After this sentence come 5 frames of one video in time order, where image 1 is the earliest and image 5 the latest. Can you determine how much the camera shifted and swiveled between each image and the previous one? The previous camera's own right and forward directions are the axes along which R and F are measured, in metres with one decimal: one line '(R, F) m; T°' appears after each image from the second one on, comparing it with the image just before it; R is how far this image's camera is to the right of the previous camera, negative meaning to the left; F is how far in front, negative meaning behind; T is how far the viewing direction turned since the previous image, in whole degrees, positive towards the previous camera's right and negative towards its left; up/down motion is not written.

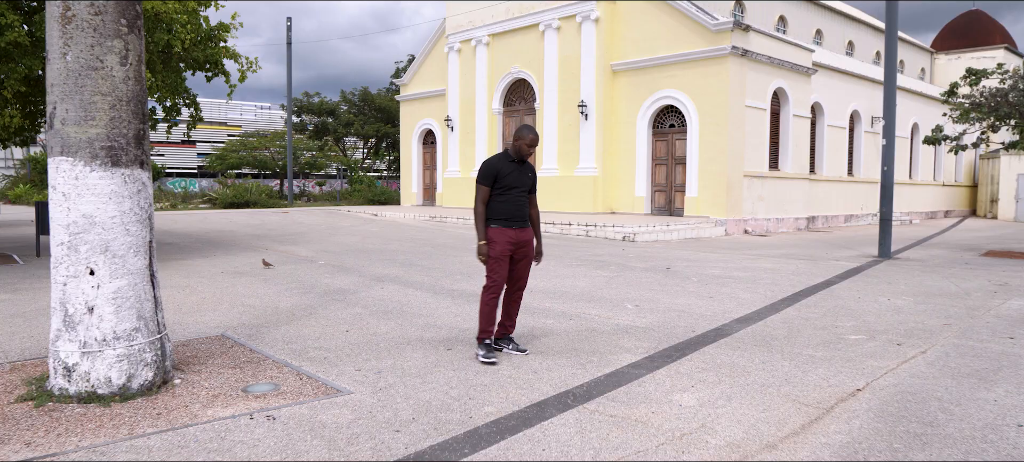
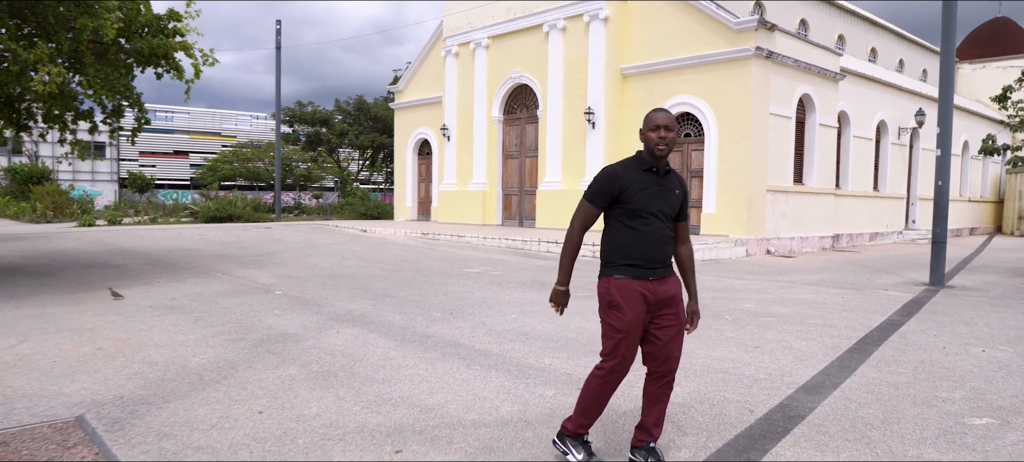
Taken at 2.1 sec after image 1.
(+0.1, +1.5) m; 0°
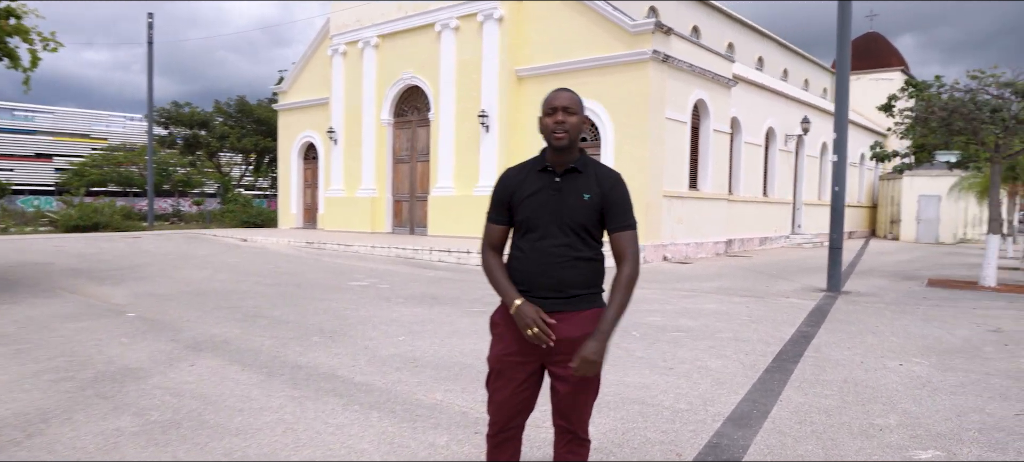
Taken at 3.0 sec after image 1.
(0.0, +0.7) m; +8°
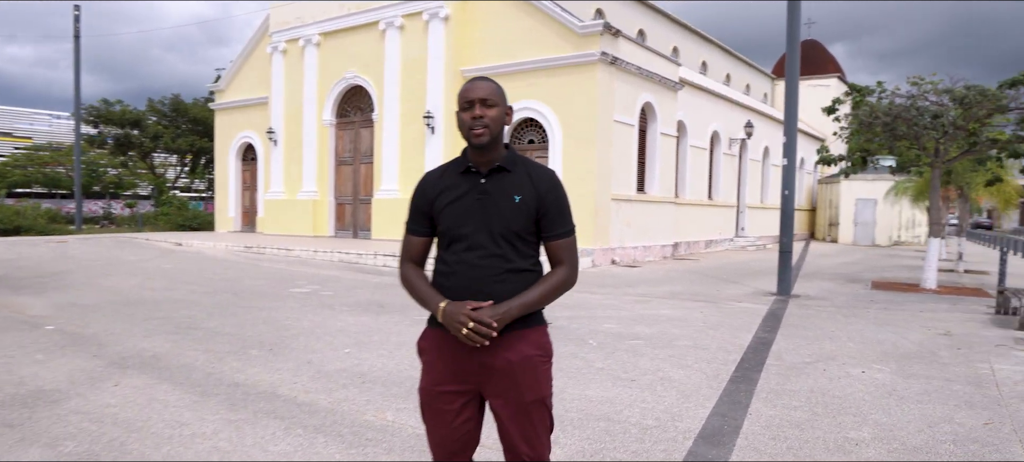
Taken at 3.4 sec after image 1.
(-0.1, +0.3) m; +4°
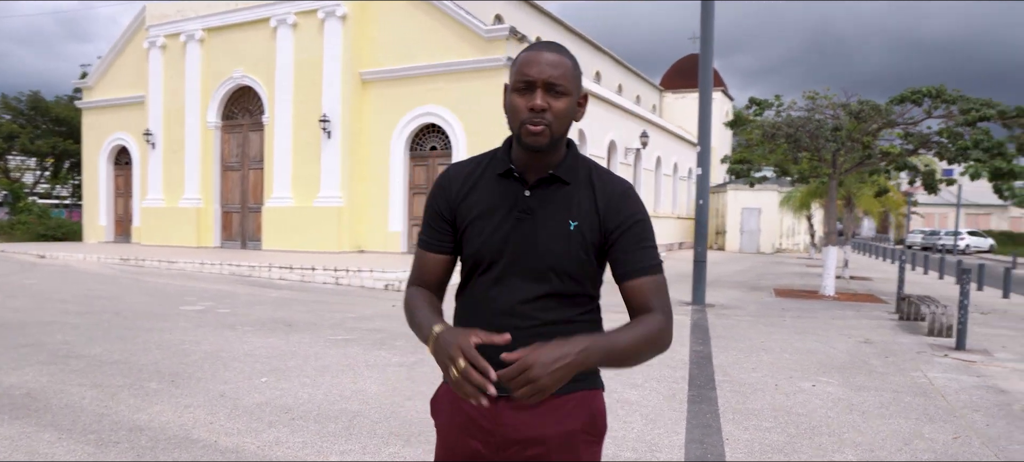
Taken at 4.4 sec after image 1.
(-0.3, +0.5) m; +8°
